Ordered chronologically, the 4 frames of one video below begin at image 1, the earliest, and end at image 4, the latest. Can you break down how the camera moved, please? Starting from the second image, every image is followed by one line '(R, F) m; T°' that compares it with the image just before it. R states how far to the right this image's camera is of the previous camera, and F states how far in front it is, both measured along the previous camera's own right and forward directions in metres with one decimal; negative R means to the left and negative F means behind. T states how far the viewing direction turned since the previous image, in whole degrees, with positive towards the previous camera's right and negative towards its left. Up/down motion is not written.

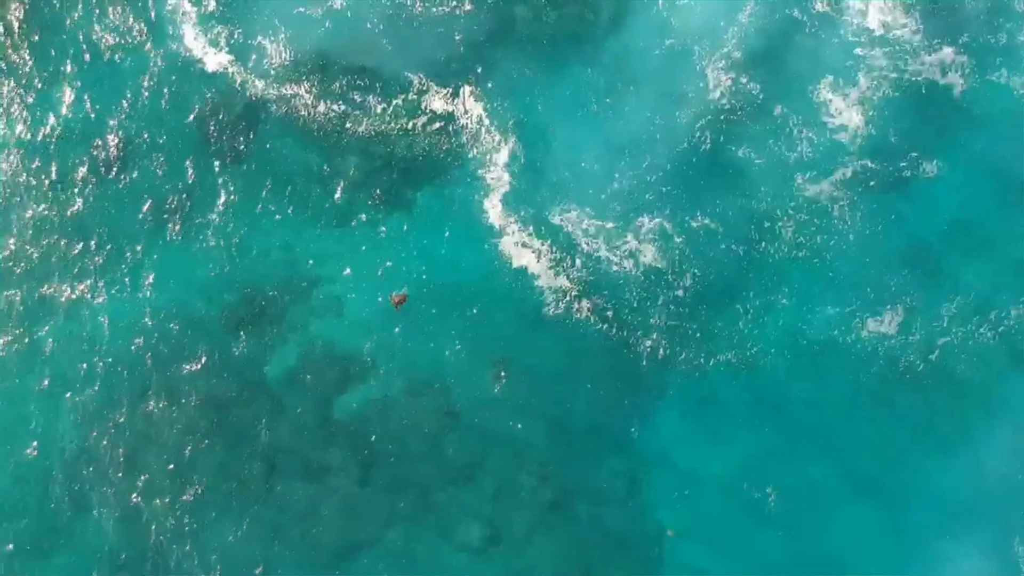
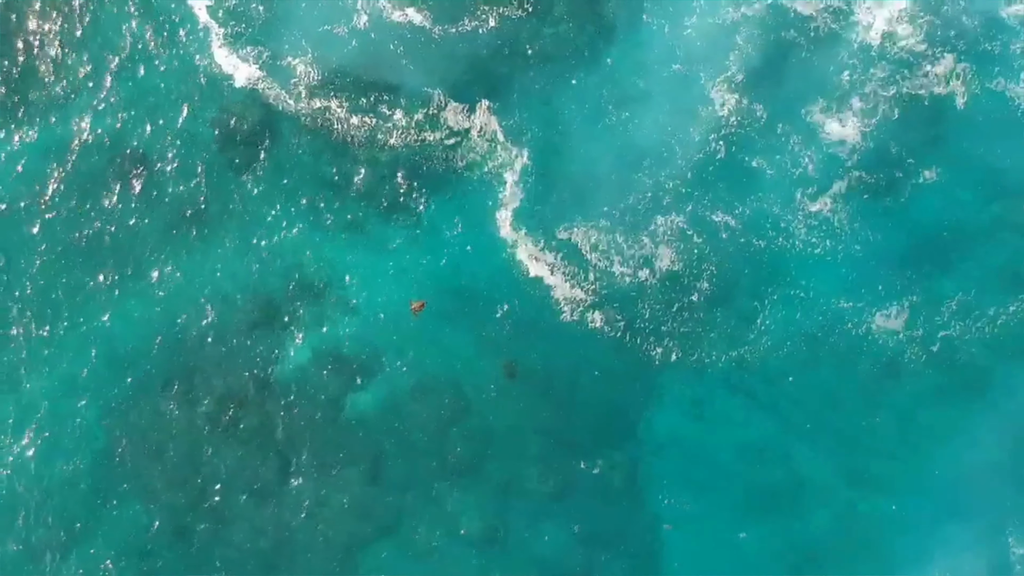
(+7.5, -4.2) m; -5°
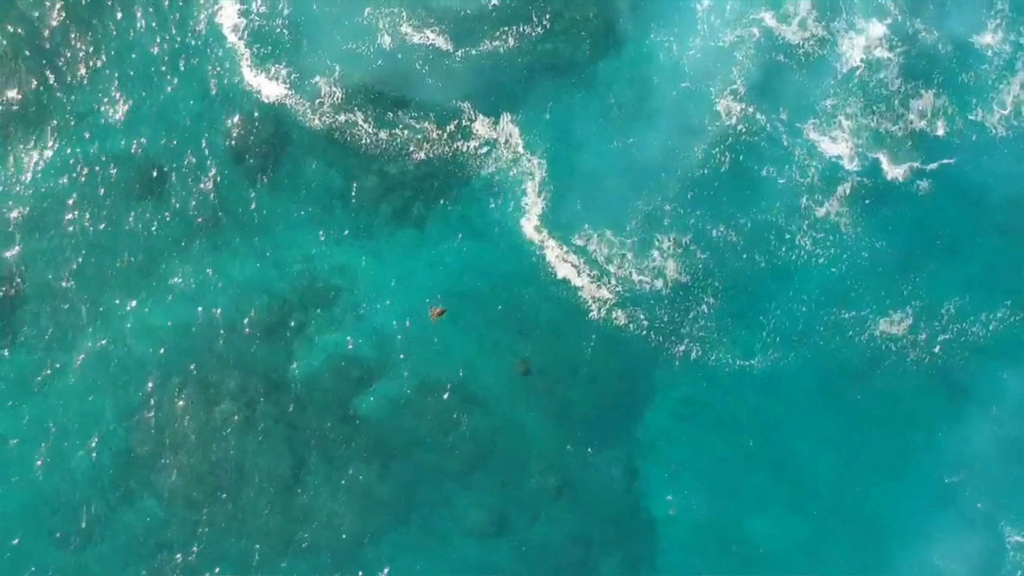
(+0.1, -4.6) m; -1°
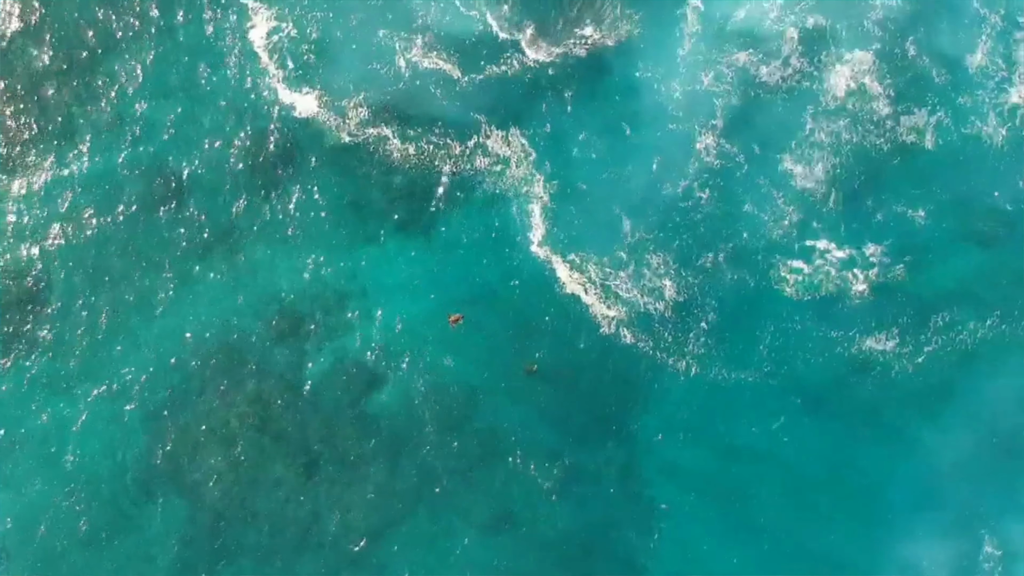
(+0.8, -5.2) m; -1°
